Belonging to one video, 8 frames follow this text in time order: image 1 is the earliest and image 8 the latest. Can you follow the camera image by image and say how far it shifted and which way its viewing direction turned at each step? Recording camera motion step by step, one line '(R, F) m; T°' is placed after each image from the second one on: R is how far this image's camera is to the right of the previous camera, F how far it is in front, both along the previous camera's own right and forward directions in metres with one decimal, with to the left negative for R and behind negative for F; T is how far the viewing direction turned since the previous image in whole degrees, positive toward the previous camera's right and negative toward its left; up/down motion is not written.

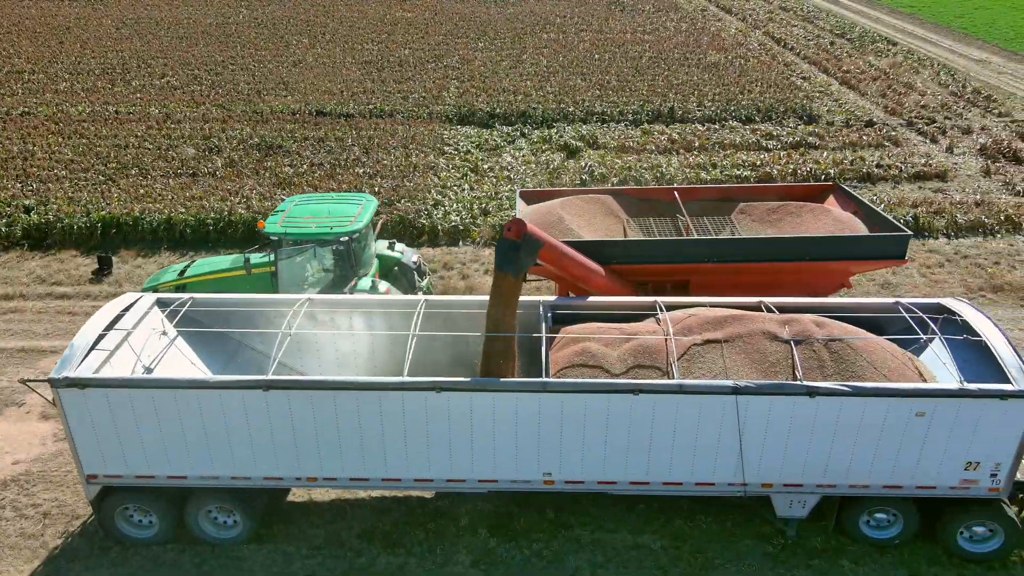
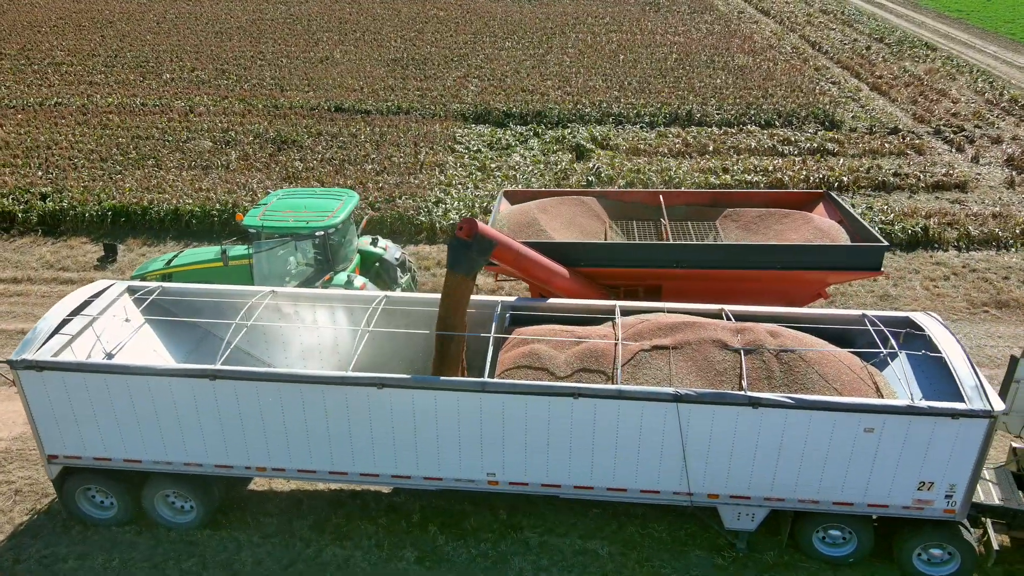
(+0.9, 0.0) m; -3°
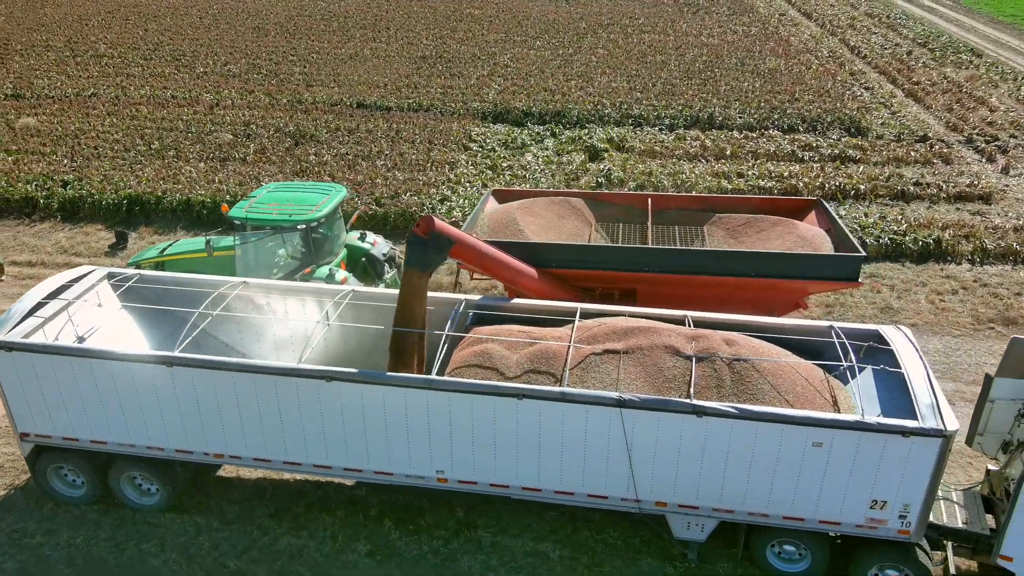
(+0.9, 0.0) m; -3°
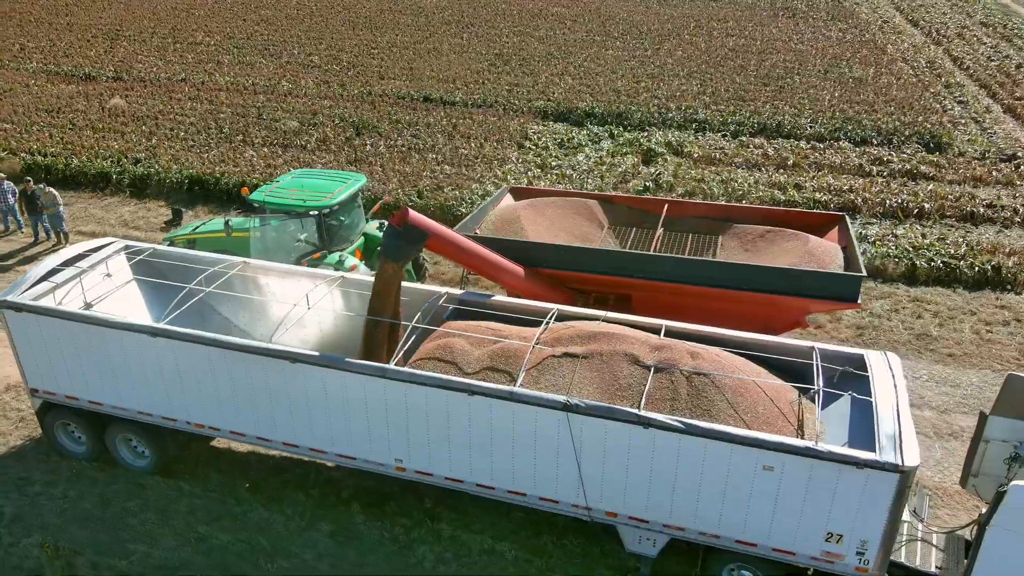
(+1.2, +0.1) m; -7°
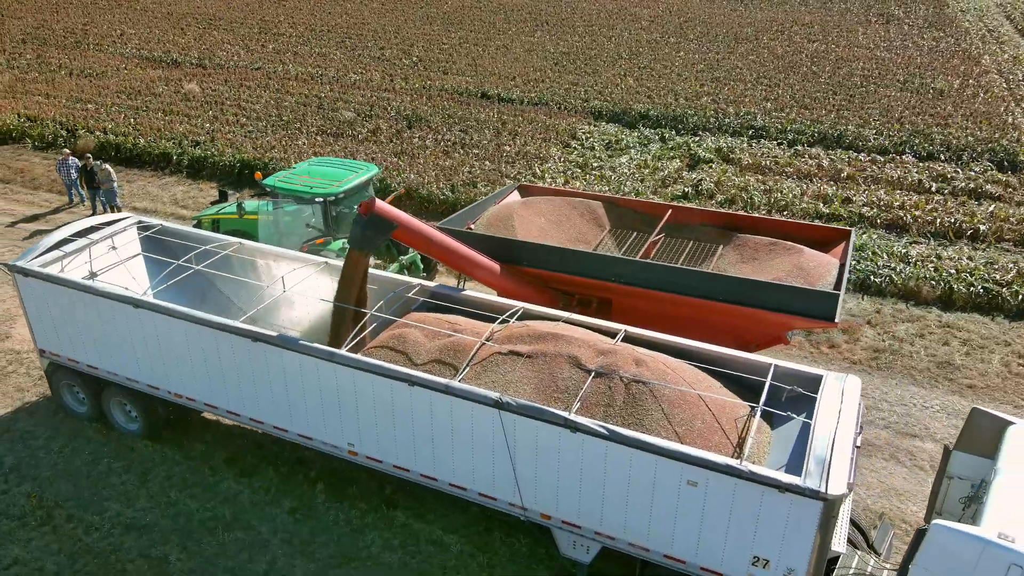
(+1.3, +0.1) m; -7°
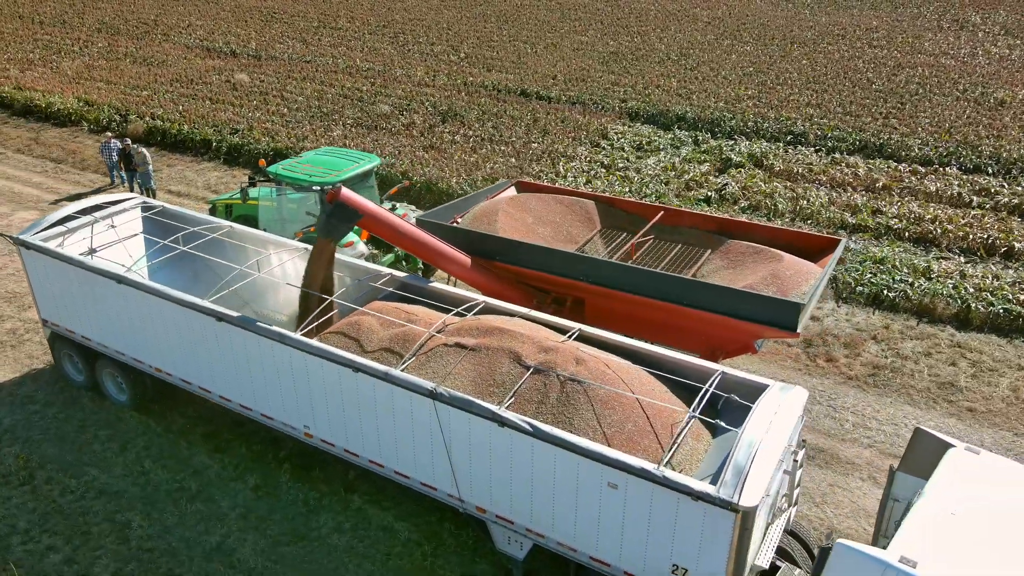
(+1.1, 0.0) m; -5°
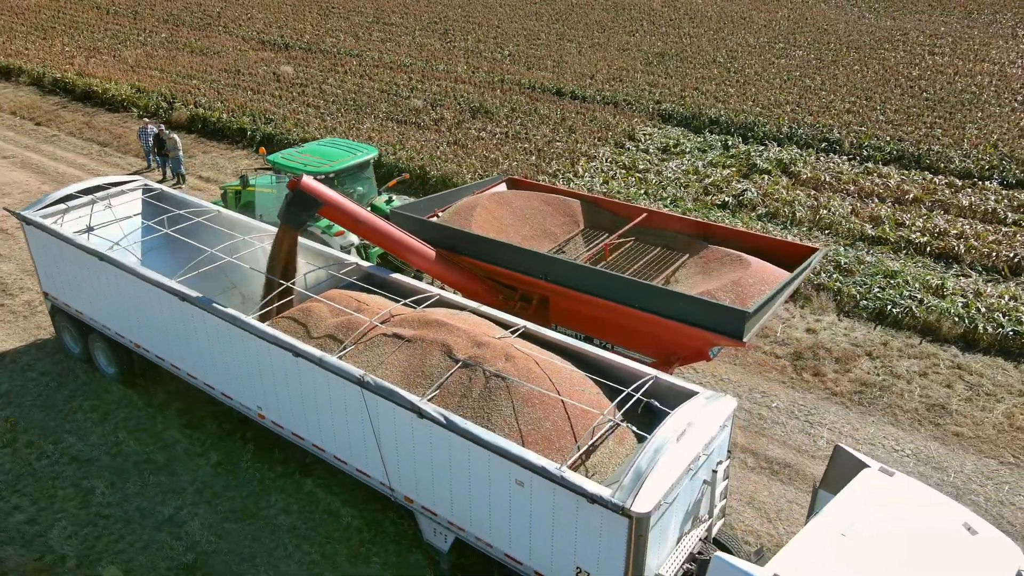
(+1.2, 0.0) m; -5°
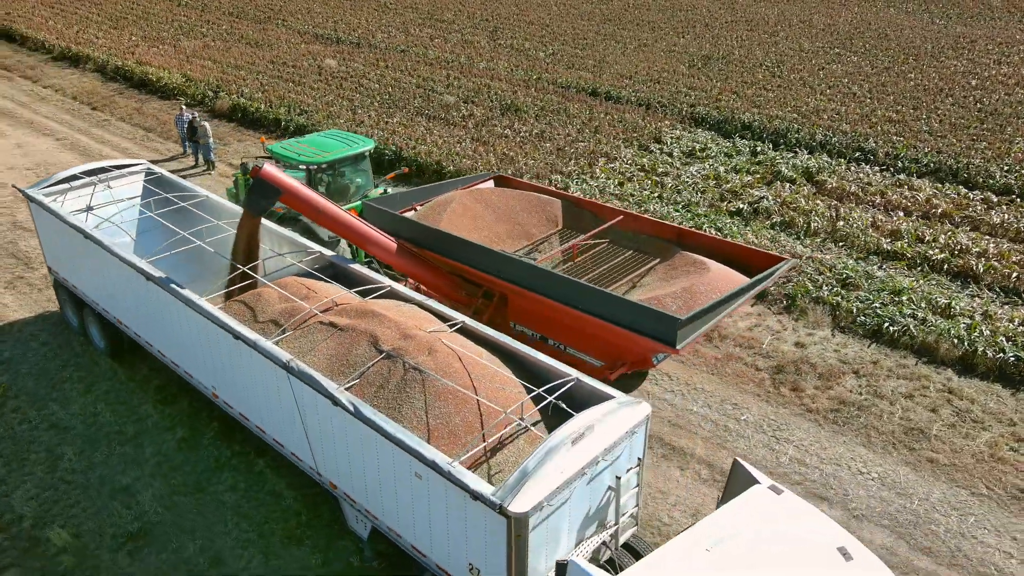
(+1.3, 0.0) m; -5°
